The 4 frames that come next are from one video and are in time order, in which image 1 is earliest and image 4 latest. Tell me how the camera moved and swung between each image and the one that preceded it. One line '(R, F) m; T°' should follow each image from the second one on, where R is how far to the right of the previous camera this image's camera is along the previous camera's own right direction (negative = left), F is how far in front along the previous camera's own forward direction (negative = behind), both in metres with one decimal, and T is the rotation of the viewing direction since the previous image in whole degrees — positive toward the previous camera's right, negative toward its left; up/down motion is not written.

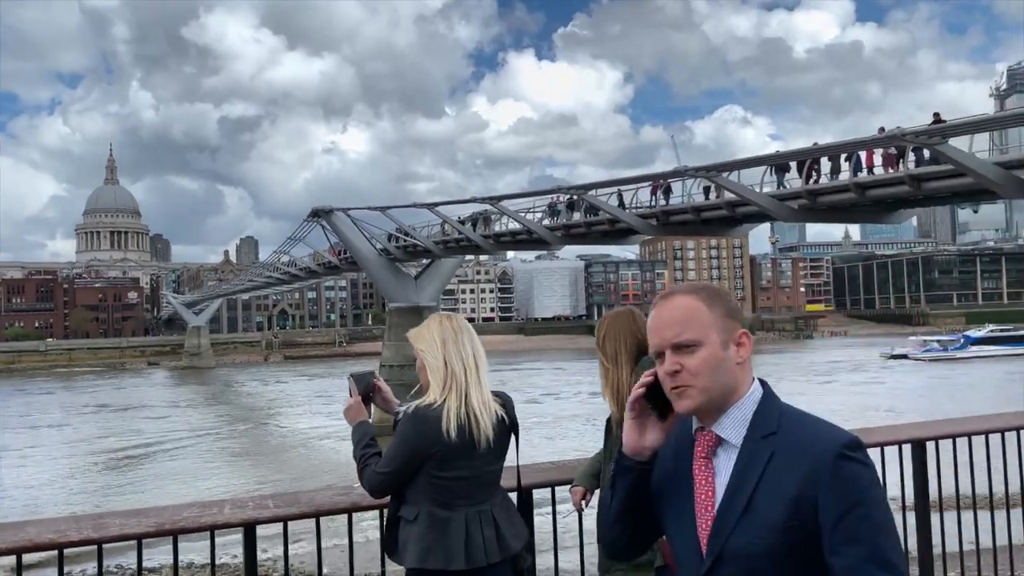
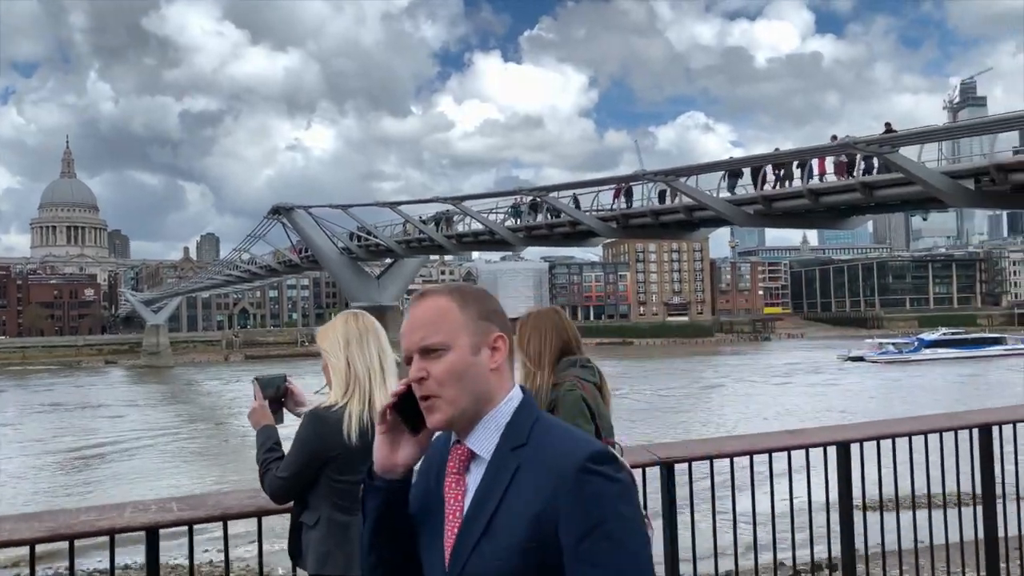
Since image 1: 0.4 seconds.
(+0.2, 0.0) m; +3°
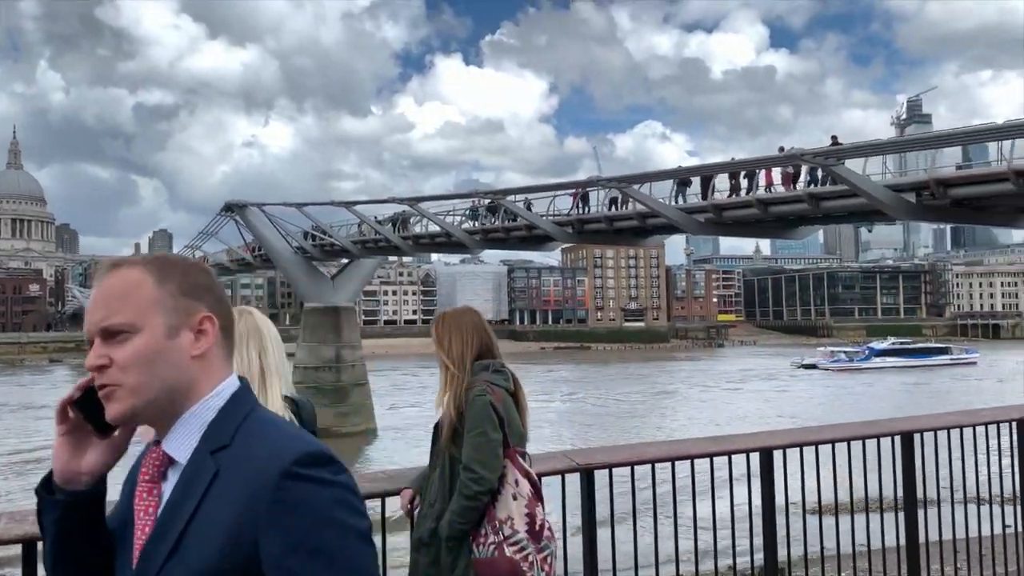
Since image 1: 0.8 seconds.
(+0.2, +0.1) m; +3°
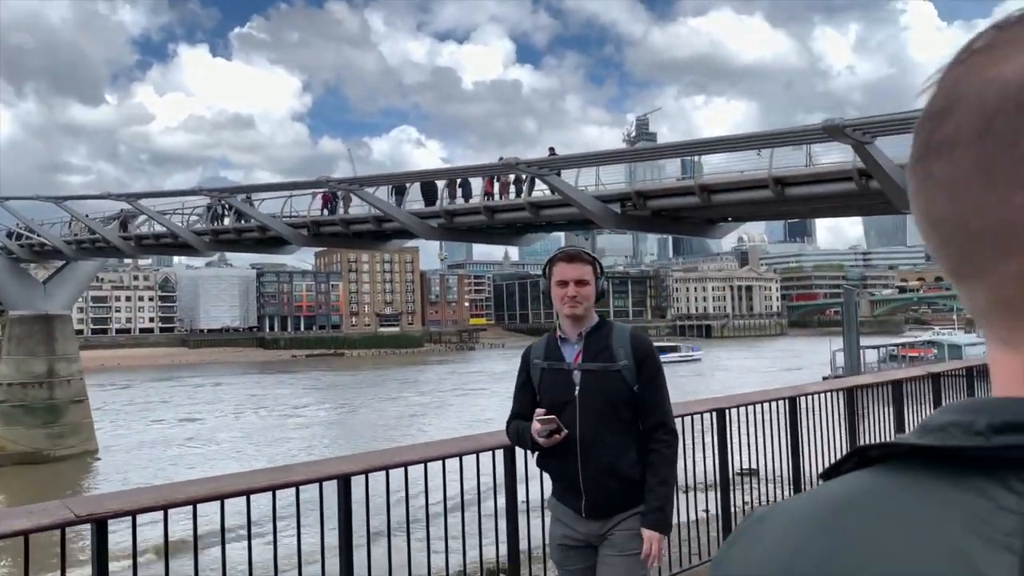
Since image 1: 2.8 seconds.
(+1.0, +0.4) m; +17°
